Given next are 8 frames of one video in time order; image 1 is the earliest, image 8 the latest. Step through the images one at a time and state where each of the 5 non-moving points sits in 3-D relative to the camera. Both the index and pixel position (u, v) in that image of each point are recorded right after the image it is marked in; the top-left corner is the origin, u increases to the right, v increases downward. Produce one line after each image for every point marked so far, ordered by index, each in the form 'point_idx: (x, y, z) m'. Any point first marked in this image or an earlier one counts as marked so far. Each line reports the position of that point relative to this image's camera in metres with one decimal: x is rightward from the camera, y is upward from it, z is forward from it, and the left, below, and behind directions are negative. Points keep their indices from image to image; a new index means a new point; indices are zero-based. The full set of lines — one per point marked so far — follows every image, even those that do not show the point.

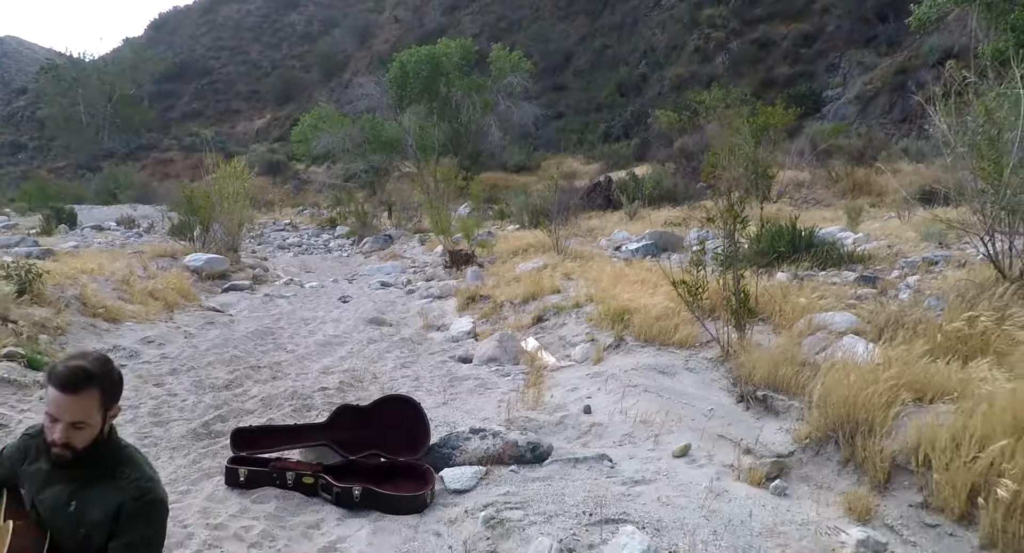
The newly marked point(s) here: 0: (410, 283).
0: (-1.4, -0.1, +11.2) m
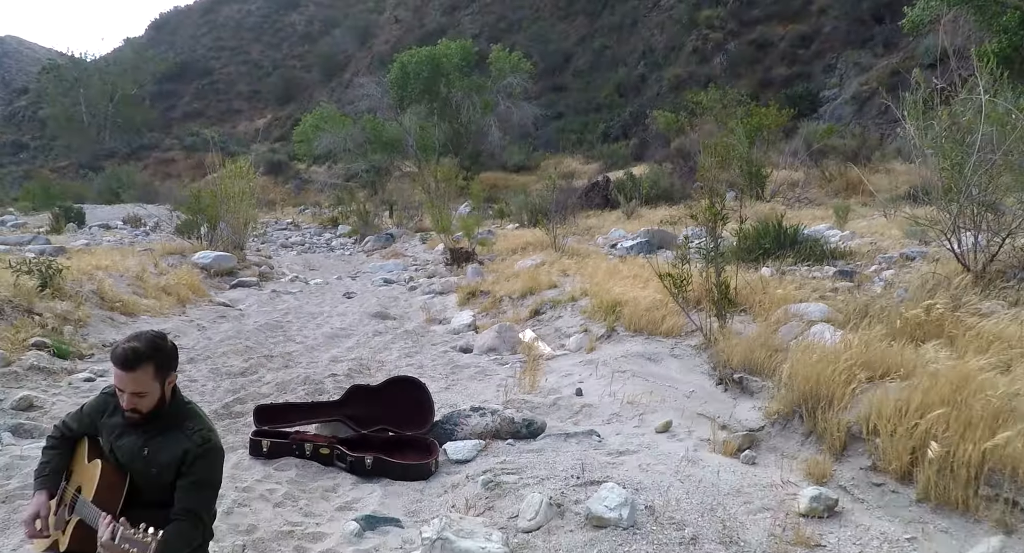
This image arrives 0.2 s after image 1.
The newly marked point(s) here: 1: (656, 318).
0: (-1.4, -0.1, +11.5) m
1: (+0.9, -0.3, +5.5) m
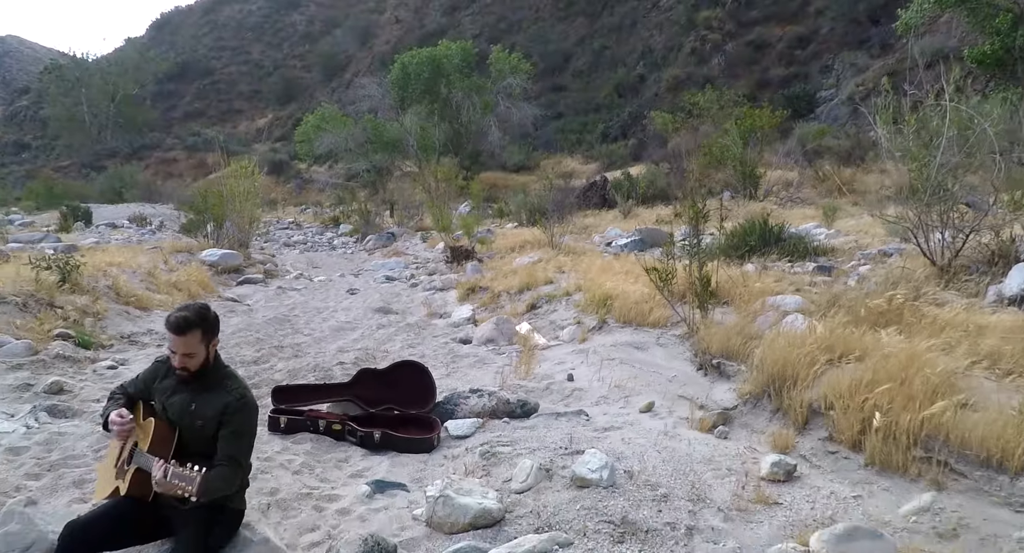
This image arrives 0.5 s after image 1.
0: (-1.4, 0.0, +11.9) m
1: (+0.9, -0.2, +5.9) m
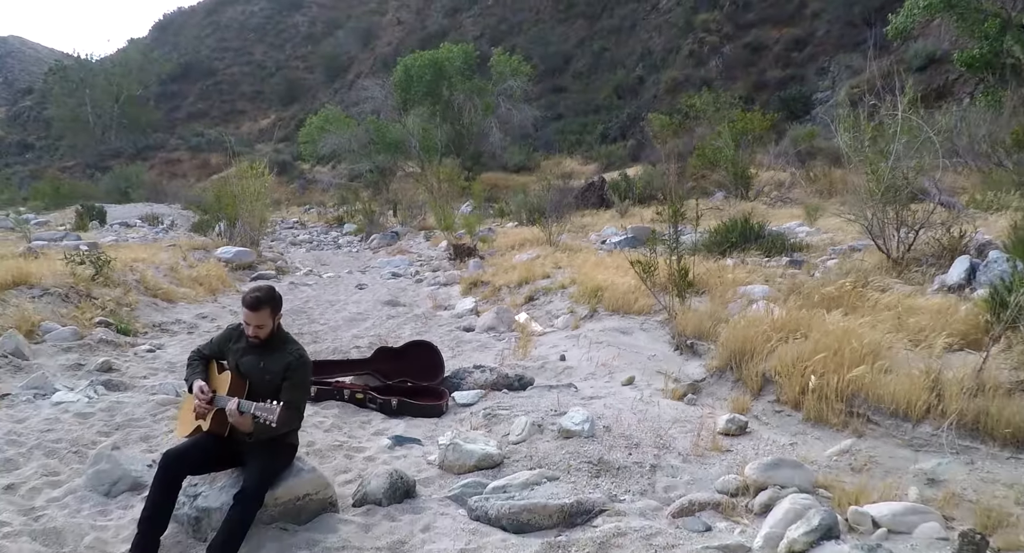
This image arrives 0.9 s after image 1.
0: (-1.4, 0.0, +12.5) m
1: (+0.9, -0.2, +6.5) m
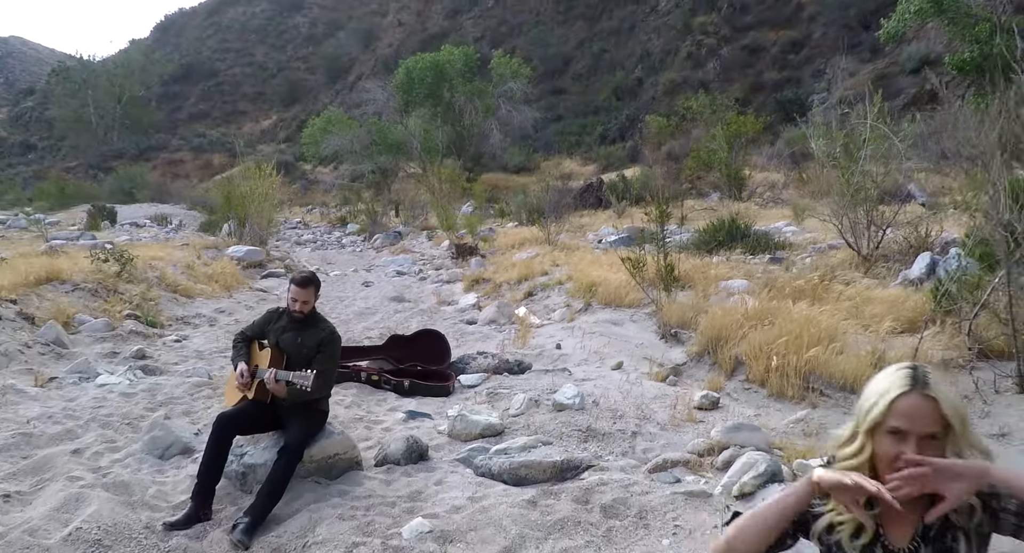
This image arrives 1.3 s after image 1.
0: (-1.4, +0.1, +13.0) m
1: (+0.9, -0.1, +7.0) m
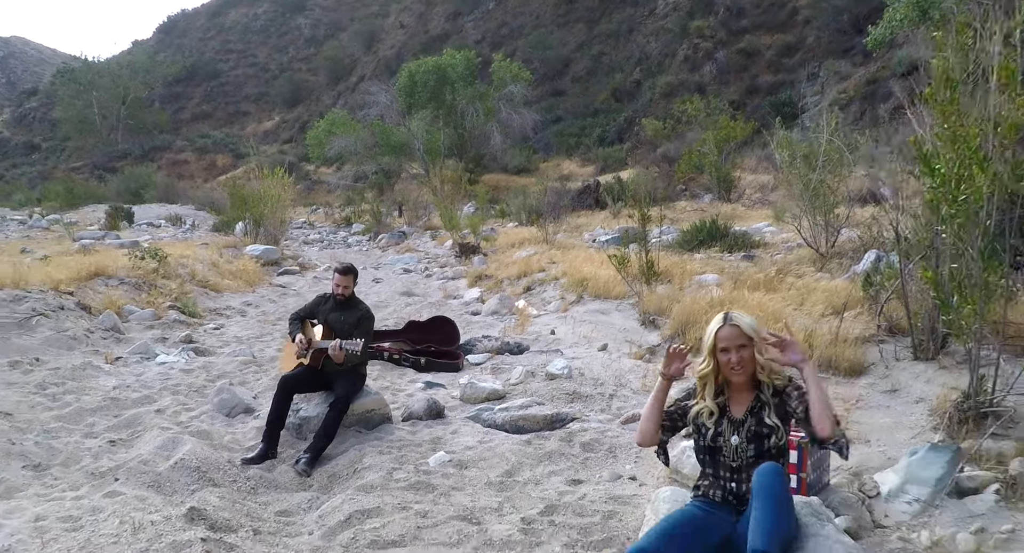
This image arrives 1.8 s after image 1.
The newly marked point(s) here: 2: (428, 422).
0: (-1.4, +0.1, +13.9) m
1: (+0.9, -0.1, +7.9) m
2: (-0.5, -0.8, +4.5) m
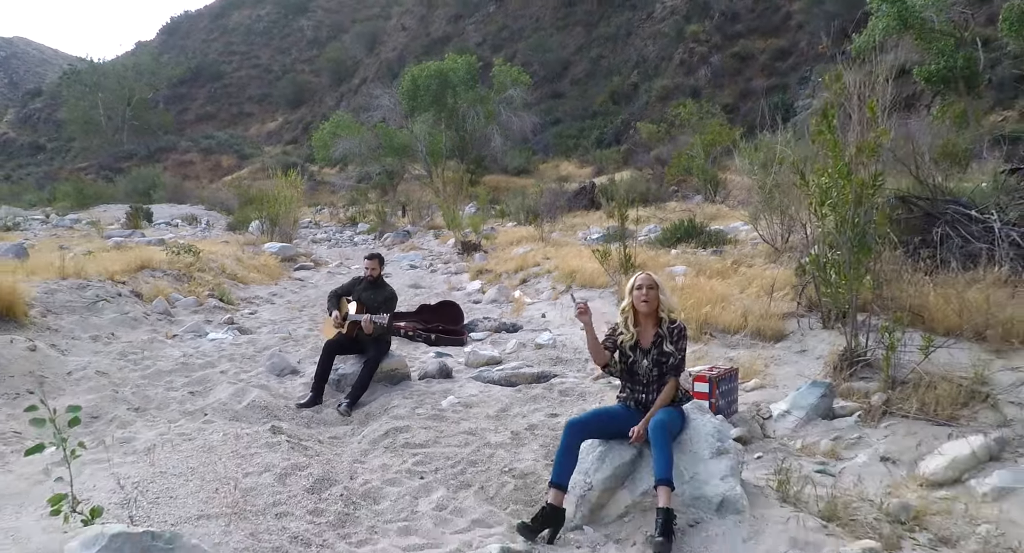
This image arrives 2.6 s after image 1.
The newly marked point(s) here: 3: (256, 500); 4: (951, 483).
0: (-1.4, +0.2, +15.1) m
1: (+0.9, 0.0, +9.1) m
2: (-0.5, -0.7, +5.7) m
3: (-1.0, -0.9, +3.2) m
4: (+1.7, -0.8, +3.3) m
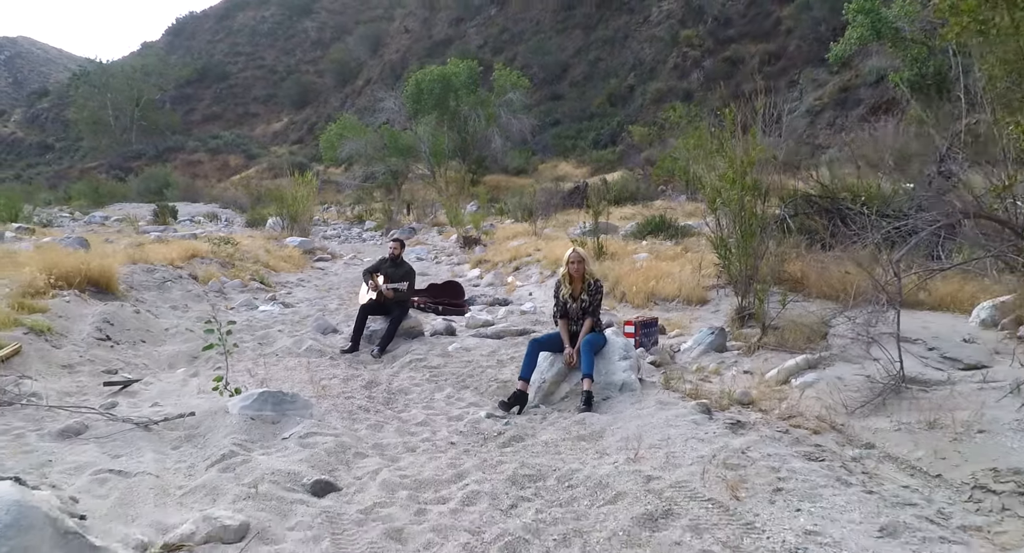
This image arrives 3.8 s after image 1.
0: (-1.5, +0.4, +16.9) m
1: (+0.8, +0.2, +10.9) m
2: (-0.6, -0.5, +7.5) m
3: (-1.1, -0.7, +5.0) m
4: (+1.6, -0.6, +5.1) m
